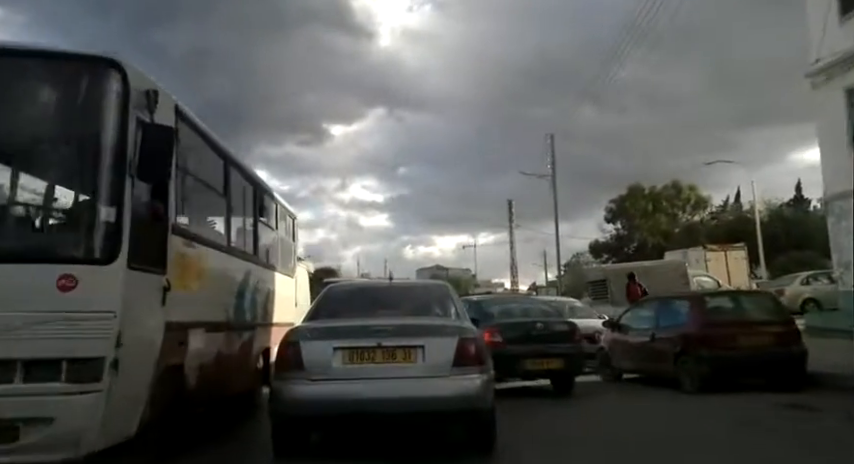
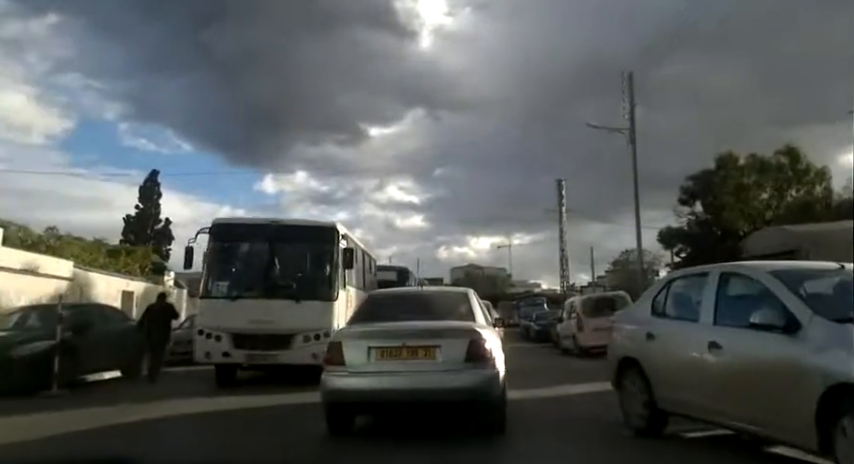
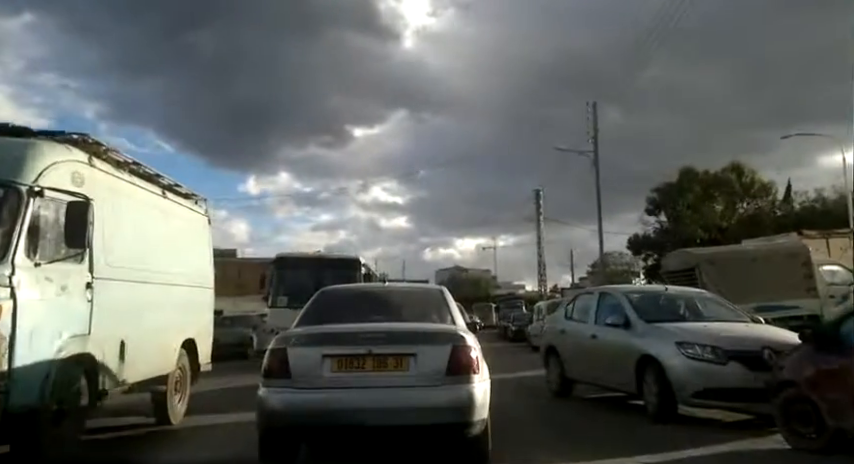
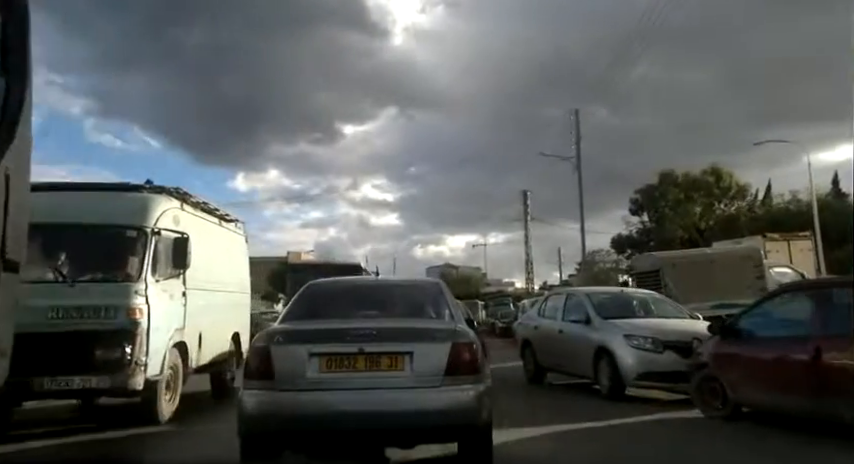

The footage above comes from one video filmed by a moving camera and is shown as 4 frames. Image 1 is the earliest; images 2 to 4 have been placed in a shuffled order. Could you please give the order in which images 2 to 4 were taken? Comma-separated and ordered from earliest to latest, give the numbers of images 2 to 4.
4, 3, 2
